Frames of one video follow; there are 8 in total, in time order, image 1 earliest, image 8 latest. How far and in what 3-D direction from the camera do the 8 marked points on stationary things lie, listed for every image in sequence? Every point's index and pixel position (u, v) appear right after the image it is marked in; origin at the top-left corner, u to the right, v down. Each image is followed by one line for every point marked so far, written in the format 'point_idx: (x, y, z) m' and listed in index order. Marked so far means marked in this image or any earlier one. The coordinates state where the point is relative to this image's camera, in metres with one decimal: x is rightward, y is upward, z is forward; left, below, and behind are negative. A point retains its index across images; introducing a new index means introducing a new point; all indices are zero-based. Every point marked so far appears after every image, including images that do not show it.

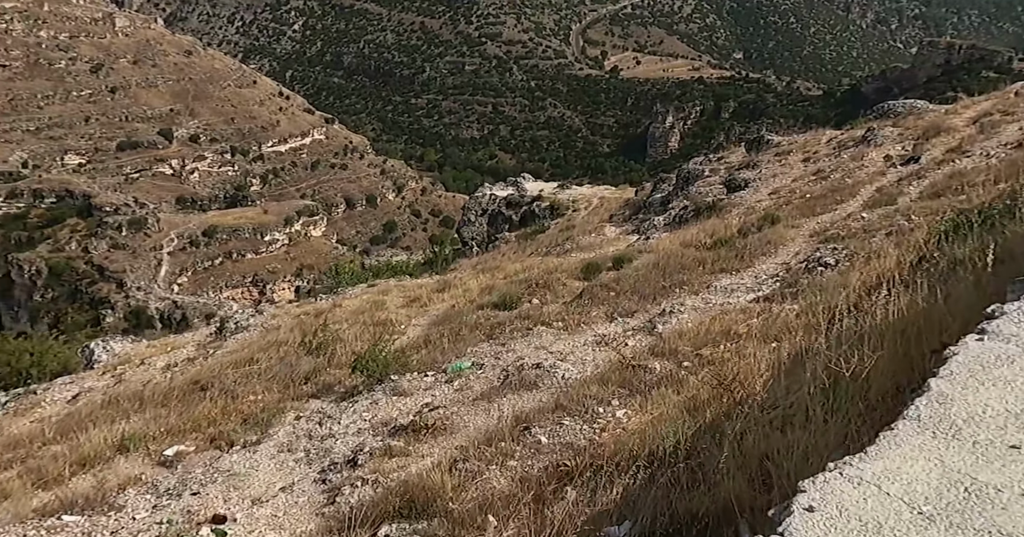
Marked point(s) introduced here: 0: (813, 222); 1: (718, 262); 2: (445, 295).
0: (+4.8, +0.7, +14.4) m
1: (+2.8, +0.1, +12.6) m
2: (-1.1, -0.4, +15.6) m
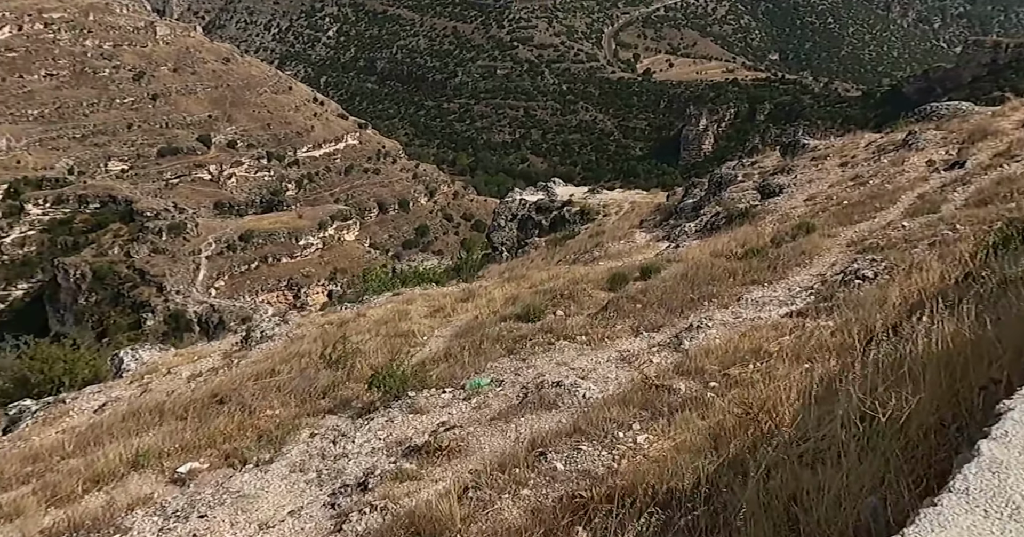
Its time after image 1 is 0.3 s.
0: (+5.1, +0.5, +14.0) m
1: (+3.1, -0.1, +12.3) m
2: (-0.7, -0.6, +15.4) m
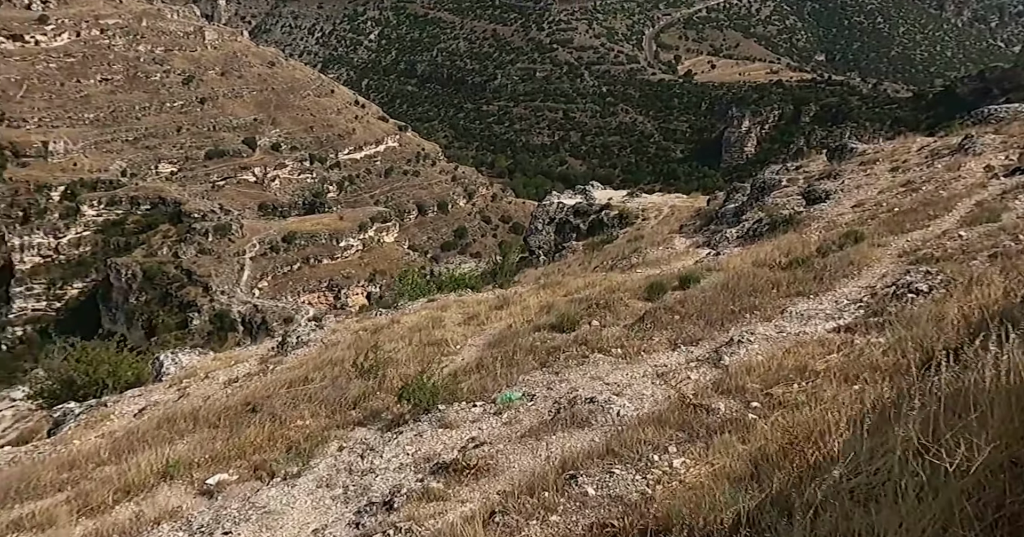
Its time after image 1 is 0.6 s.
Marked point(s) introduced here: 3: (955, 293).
0: (+5.6, +0.4, +13.6) m
1: (+3.5, -0.2, +11.9) m
2: (-0.1, -0.7, +15.2) m
3: (+4.4, -0.3, +9.4) m
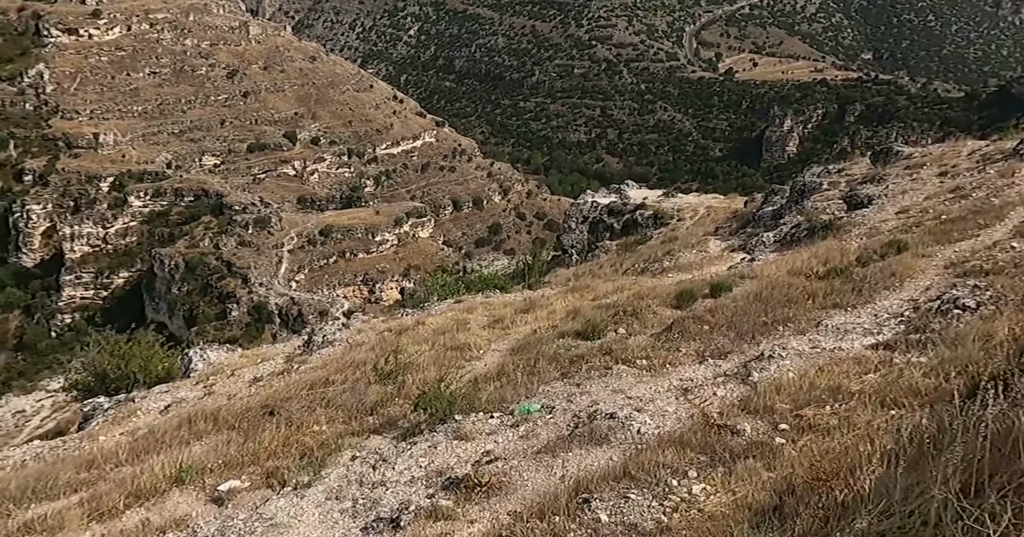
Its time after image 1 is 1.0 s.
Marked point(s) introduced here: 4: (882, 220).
0: (+6.0, +0.2, +13.1) m
1: (+3.8, -0.3, +11.5) m
2: (+0.3, -0.7, +14.9) m
3: (+4.6, -0.4, +8.9) m
4: (+7.4, +0.9, +19.1) m
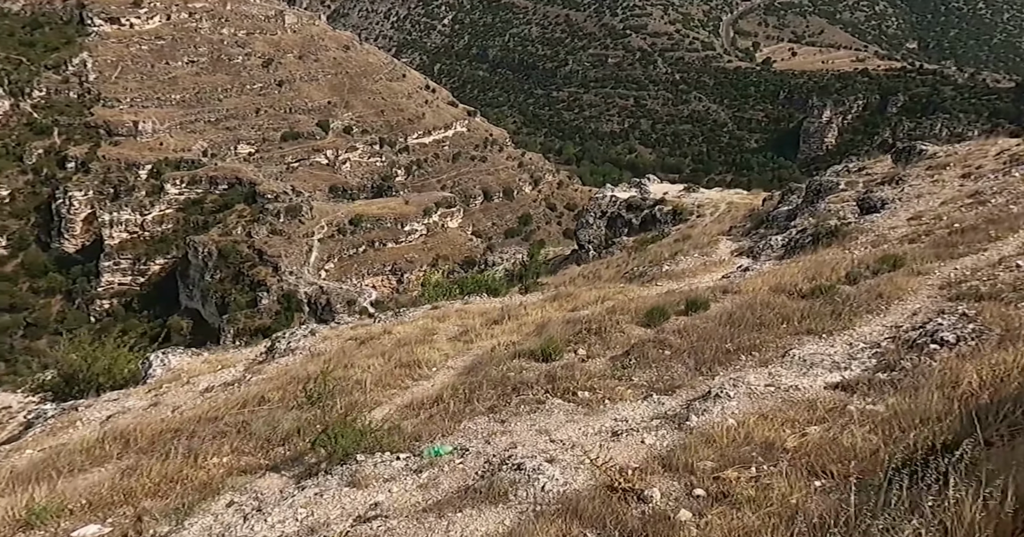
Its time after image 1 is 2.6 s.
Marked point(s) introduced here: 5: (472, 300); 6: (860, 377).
0: (+5.5, 0.0, +12.0) m
1: (+3.2, -0.5, +10.5) m
2: (-0.2, -0.9, +14.1) m
3: (+3.9, -0.7, +7.9) m
4: (+7.1, +0.8, +17.9) m
5: (-0.7, -0.6, +18.7) m
6: (+3.0, -0.9, +8.2) m
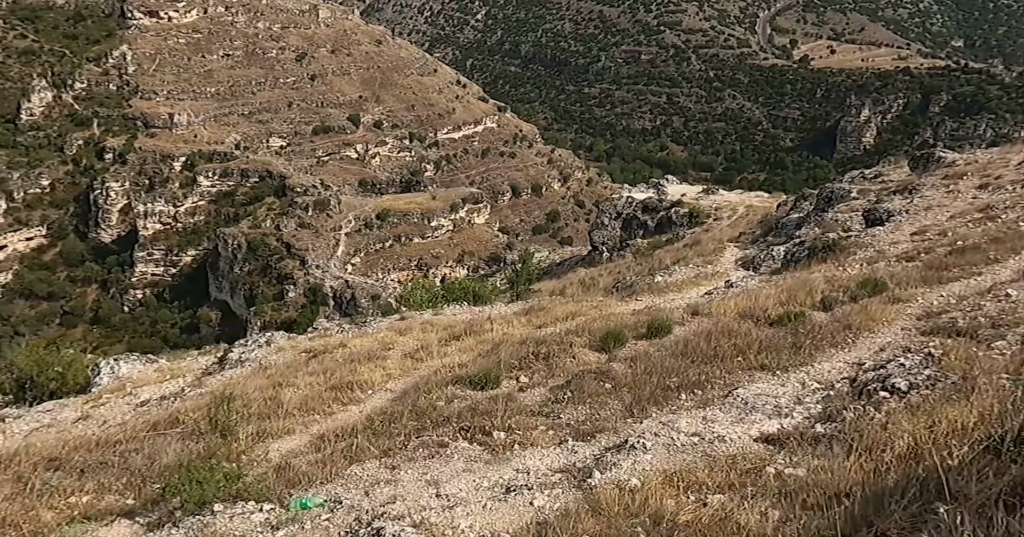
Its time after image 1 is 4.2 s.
0: (+4.8, -0.3, +11.0) m
1: (+2.5, -0.8, +9.6) m
2: (-0.8, -1.1, +13.2) m
3: (+3.1, -1.0, +7.0) m
4: (+6.6, +0.5, +16.9) m
5: (-1.2, -0.8, +17.9) m
6: (+2.1, -1.2, +7.3) m
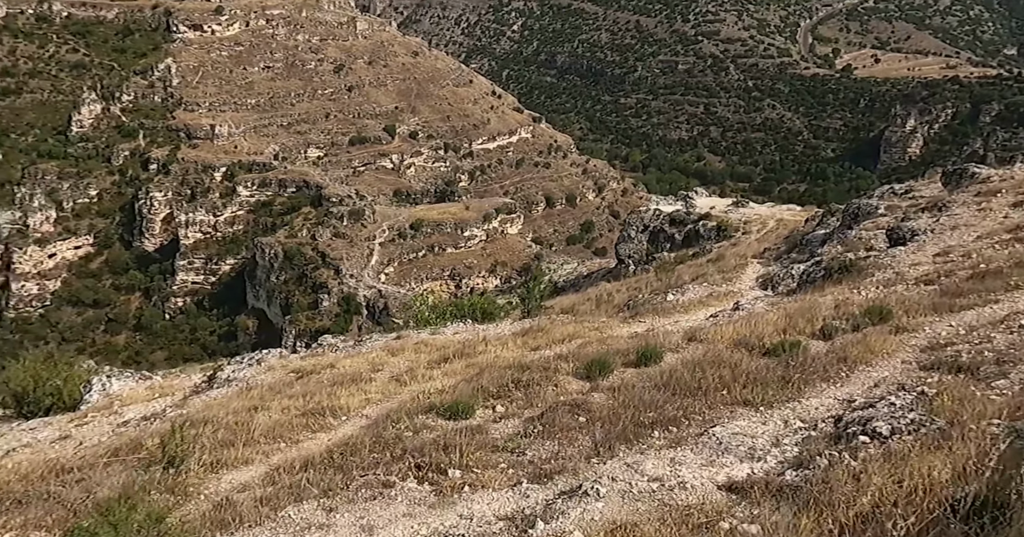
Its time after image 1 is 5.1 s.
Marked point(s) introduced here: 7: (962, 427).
0: (+4.6, -0.6, +10.3) m
1: (+2.2, -1.1, +9.0) m
2: (-0.9, -1.3, +12.8) m
3: (+2.7, -1.2, +6.4) m
4: (+6.7, +0.1, +16.1) m
5: (-1.1, -1.1, +17.4) m
6: (+1.8, -1.4, +6.7) m
7: (+3.3, -1.1, +6.9) m
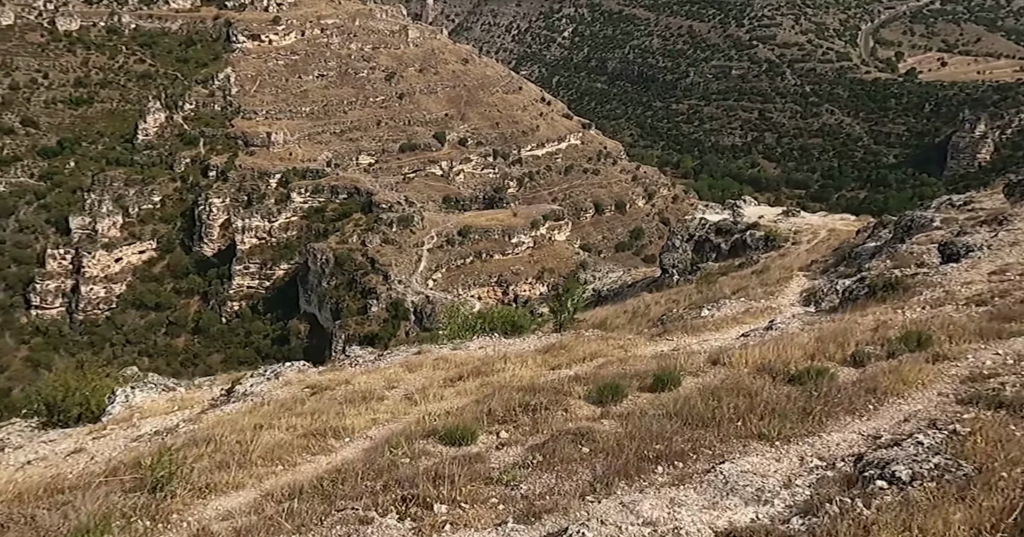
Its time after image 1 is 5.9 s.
0: (+4.7, -0.8, +9.6) m
1: (+2.2, -1.2, +8.4) m
2: (-0.7, -1.5, +12.4) m
3: (+2.6, -1.4, +5.7) m
4: (+7.0, -0.2, +15.3) m
5: (-0.7, -1.3, +17.0) m
6: (+1.6, -1.6, +6.1) m
7: (+3.2, -1.3, +6.3) m
